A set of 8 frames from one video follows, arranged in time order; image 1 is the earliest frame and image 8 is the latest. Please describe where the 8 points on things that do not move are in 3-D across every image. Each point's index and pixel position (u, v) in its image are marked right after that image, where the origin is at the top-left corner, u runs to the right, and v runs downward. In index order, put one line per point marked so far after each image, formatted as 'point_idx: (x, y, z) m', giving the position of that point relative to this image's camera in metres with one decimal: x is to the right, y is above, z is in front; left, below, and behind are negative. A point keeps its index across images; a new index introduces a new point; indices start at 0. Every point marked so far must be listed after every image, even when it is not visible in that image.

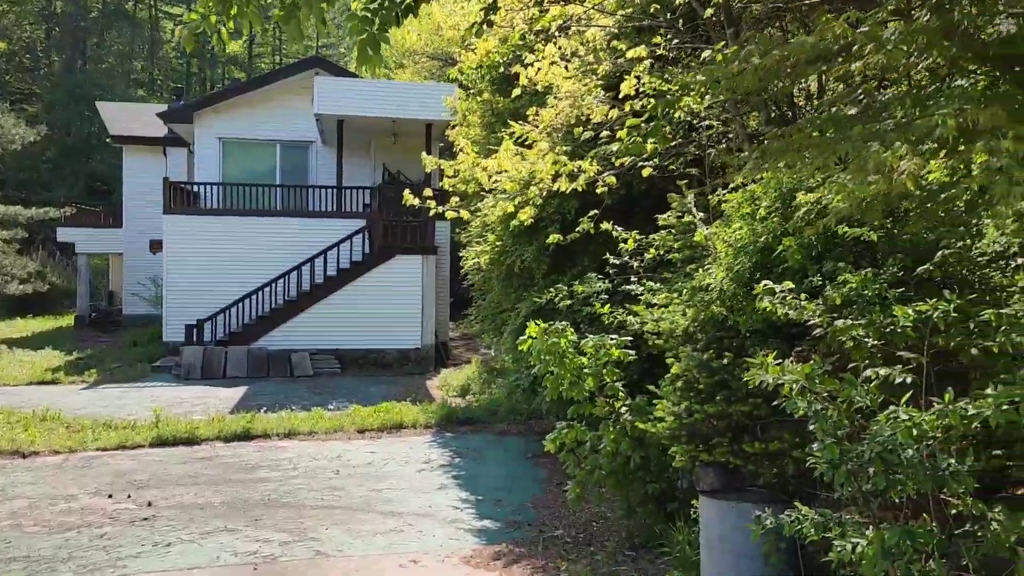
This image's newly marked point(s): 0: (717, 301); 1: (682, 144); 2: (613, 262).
0: (+1.1, -0.1, +4.6) m
1: (+1.6, +1.4, +8.0) m
2: (+0.9, +0.2, +7.5) m
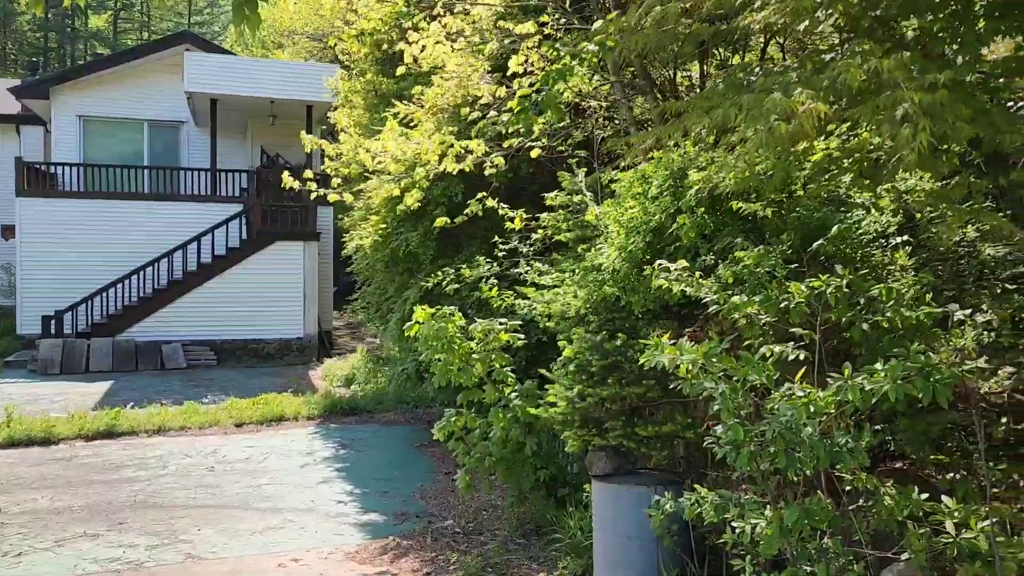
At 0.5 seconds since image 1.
0: (+0.5, 0.0, +4.5) m
1: (+0.5, +1.5, +7.9) m
2: (0.0, +0.4, +7.4) m
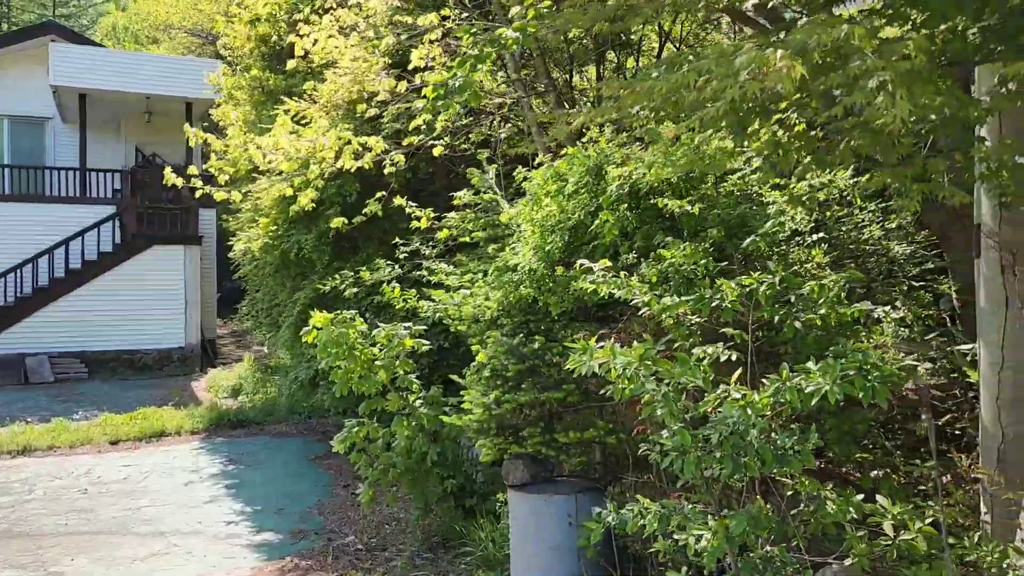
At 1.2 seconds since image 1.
0: (+0.1, 0.0, +4.3) m
1: (-0.4, +1.5, +7.7) m
2: (-0.9, +0.3, +7.1) m
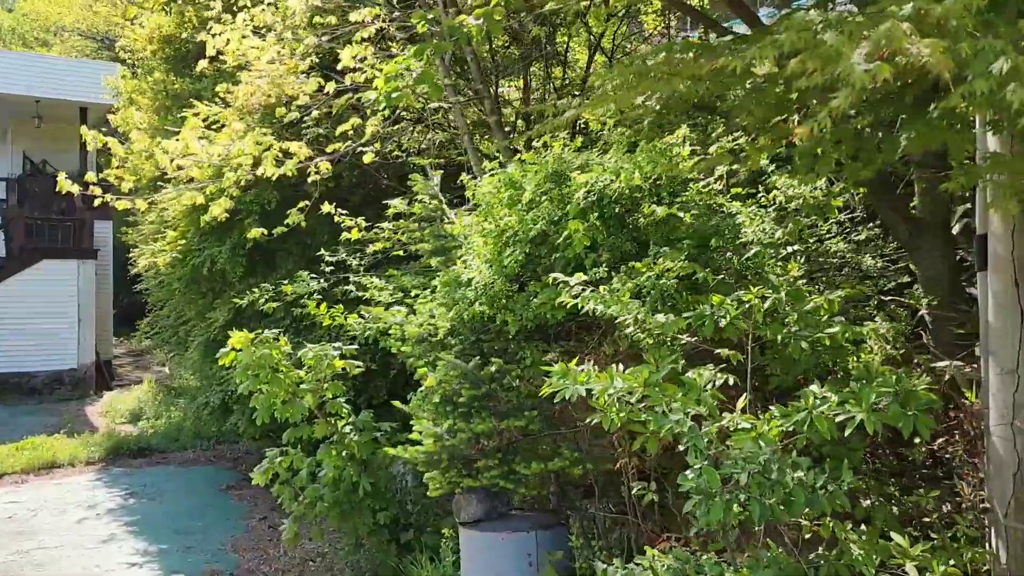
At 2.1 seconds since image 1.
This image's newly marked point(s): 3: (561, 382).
0: (-0.2, -0.1, +4.0) m
1: (-1.0, +1.4, +7.3) m
2: (-1.4, +0.2, +6.6) m
3: (+0.2, -0.3, +2.8) m
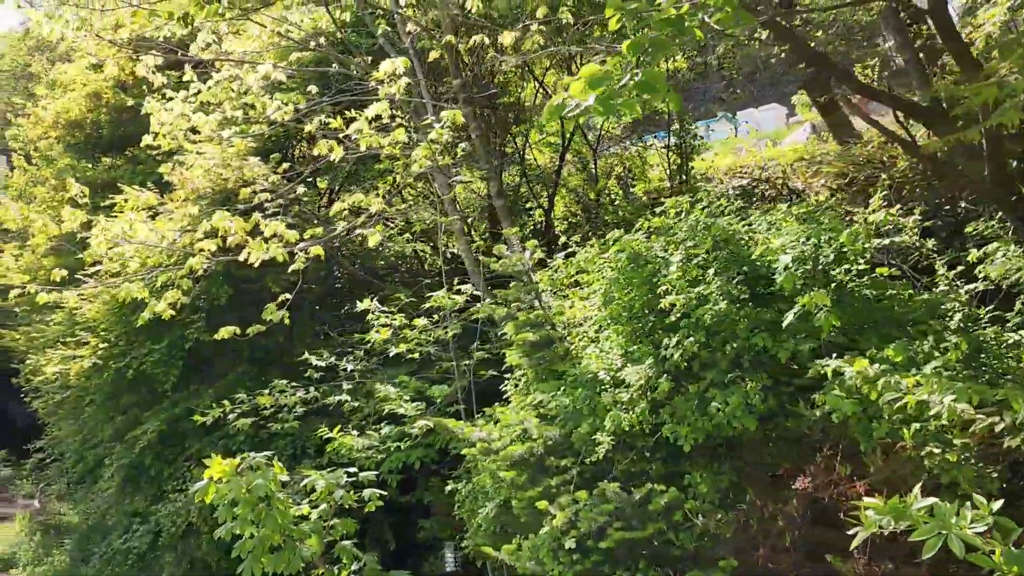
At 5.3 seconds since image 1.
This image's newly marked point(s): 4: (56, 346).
0: (+0.4, -0.4, +3.0) m
1: (-0.9, +0.5, +6.3) m
2: (-1.2, -0.5, +5.4) m
3: (+0.9, -0.5, +1.8) m
4: (-4.4, -0.6, +8.0) m
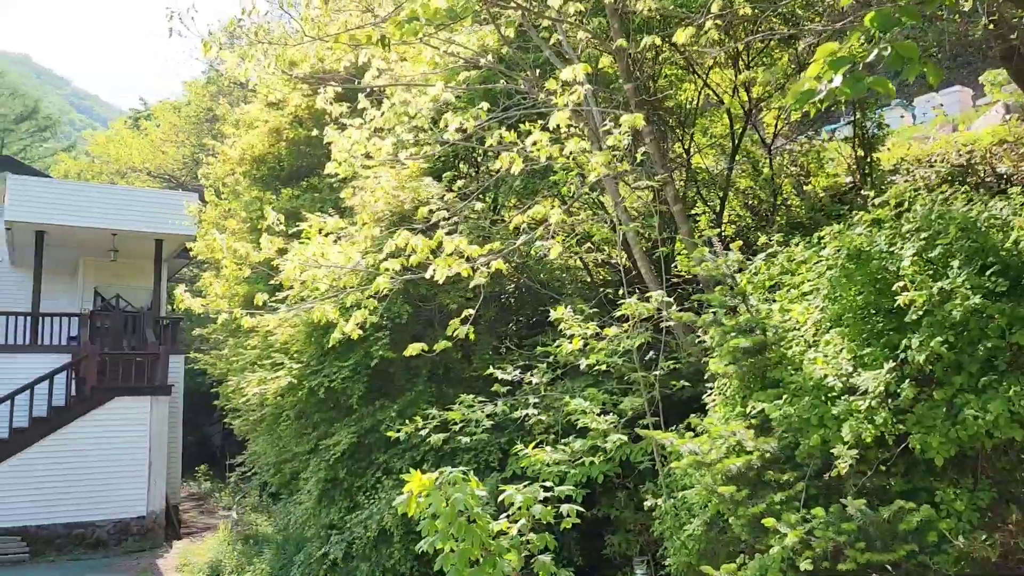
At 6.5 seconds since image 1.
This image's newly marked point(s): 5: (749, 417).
0: (+1.1, -0.4, +2.7) m
1: (+0.4, +0.5, +6.3) m
2: (0.0, -0.6, +5.4) m
3: (+1.4, -0.5, +1.5) m
4: (-2.6, -0.8, +8.6) m
5: (+1.0, -0.5, +3.5) m
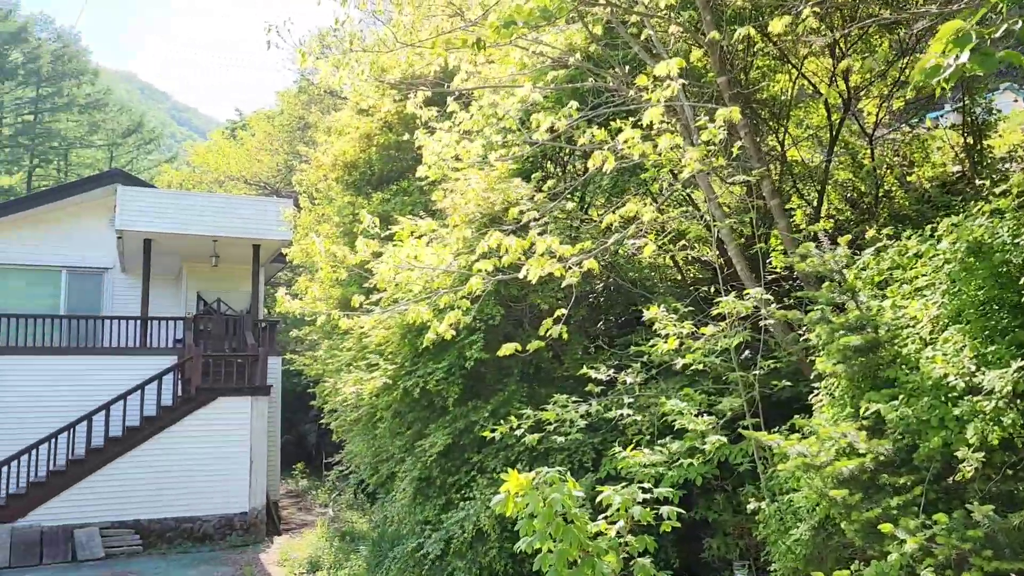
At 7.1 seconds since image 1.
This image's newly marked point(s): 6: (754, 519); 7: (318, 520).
0: (+1.4, -0.4, +2.6) m
1: (+1.1, +0.5, +6.2) m
2: (+0.6, -0.6, +5.3) m
3: (+1.6, -0.5, +1.4) m
4: (-1.7, -0.8, +8.8) m
5: (+1.4, -0.5, +3.4) m
6: (+1.5, -1.5, +5.3) m
7: (-2.8, -3.3, +12.1) m
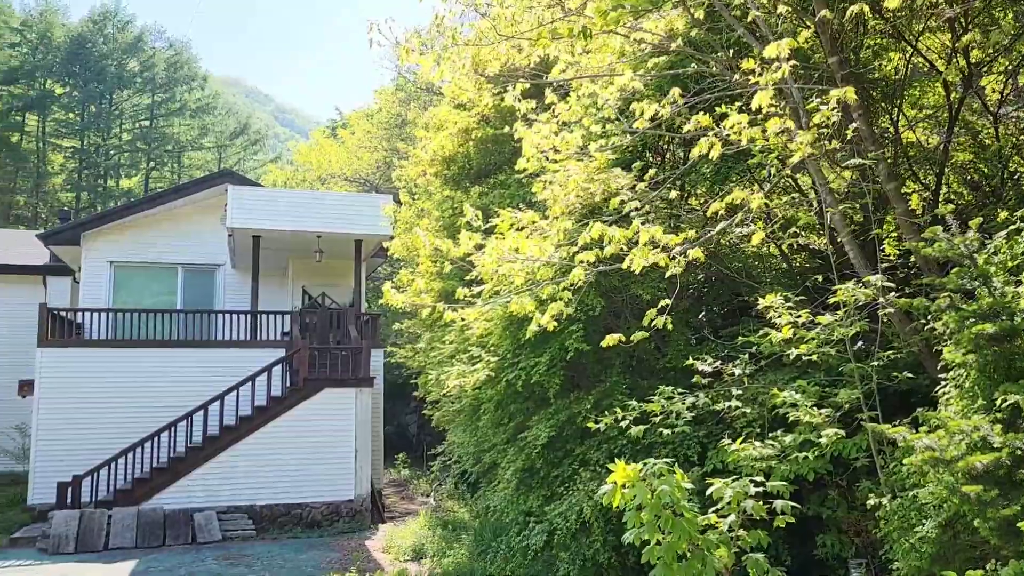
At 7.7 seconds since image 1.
0: (+1.8, -0.3, +2.4) m
1: (+1.8, +0.5, +6.0) m
2: (+1.2, -0.5, +5.2) m
3: (+1.8, -0.4, +1.2) m
4: (-0.7, -0.8, +8.9) m
5: (+1.8, -0.5, +3.2) m
6: (+2.2, -1.4, +5.1) m
7: (-1.3, -3.3, +12.4) m
